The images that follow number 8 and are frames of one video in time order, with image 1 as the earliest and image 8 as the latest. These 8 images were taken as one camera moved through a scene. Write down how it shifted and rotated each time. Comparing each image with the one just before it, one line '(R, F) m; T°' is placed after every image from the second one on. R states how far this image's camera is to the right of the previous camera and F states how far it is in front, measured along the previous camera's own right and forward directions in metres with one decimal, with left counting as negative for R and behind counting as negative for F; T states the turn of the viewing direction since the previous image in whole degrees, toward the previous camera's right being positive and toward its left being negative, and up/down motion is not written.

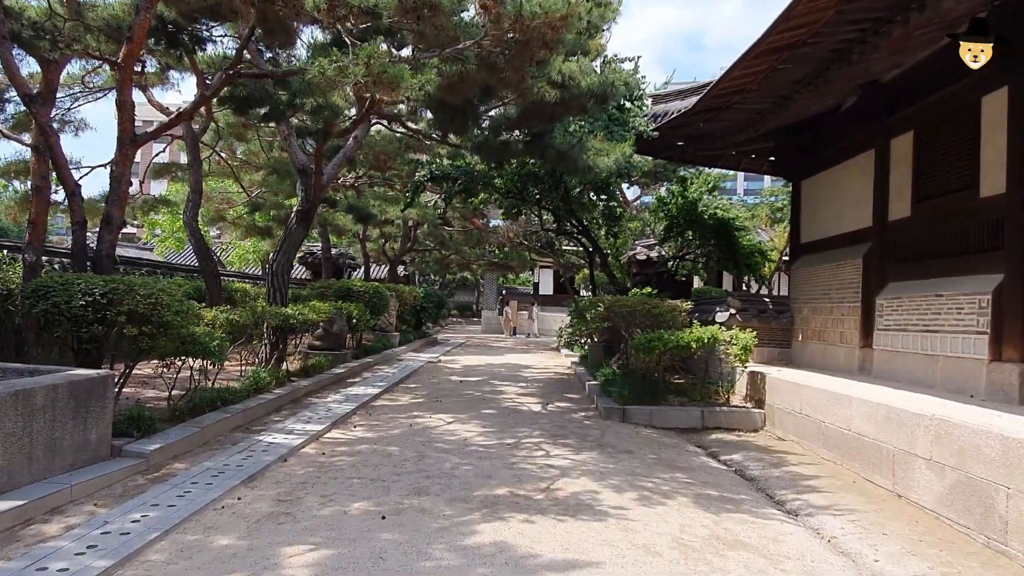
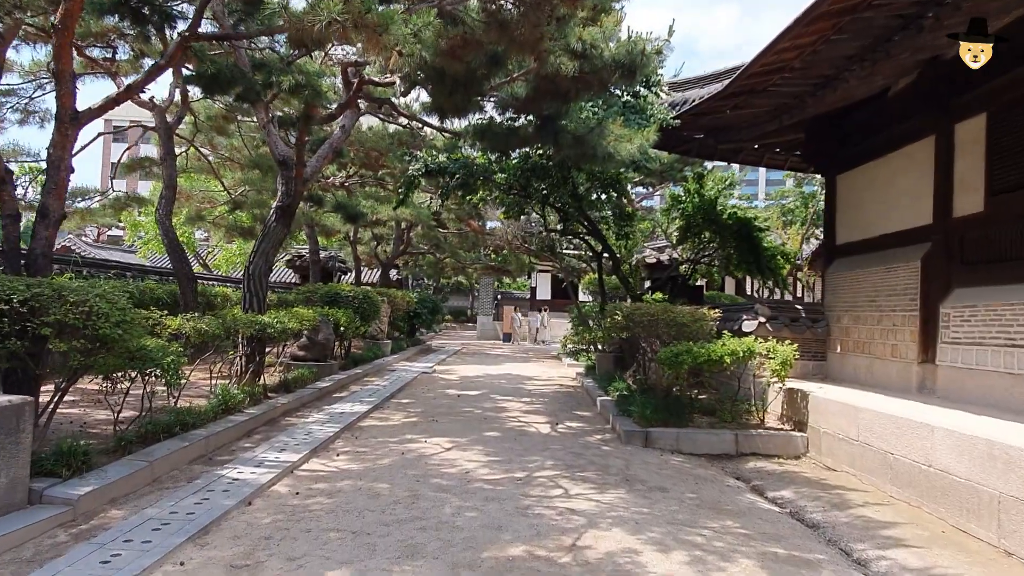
(-0.1, +1.0) m; 0°
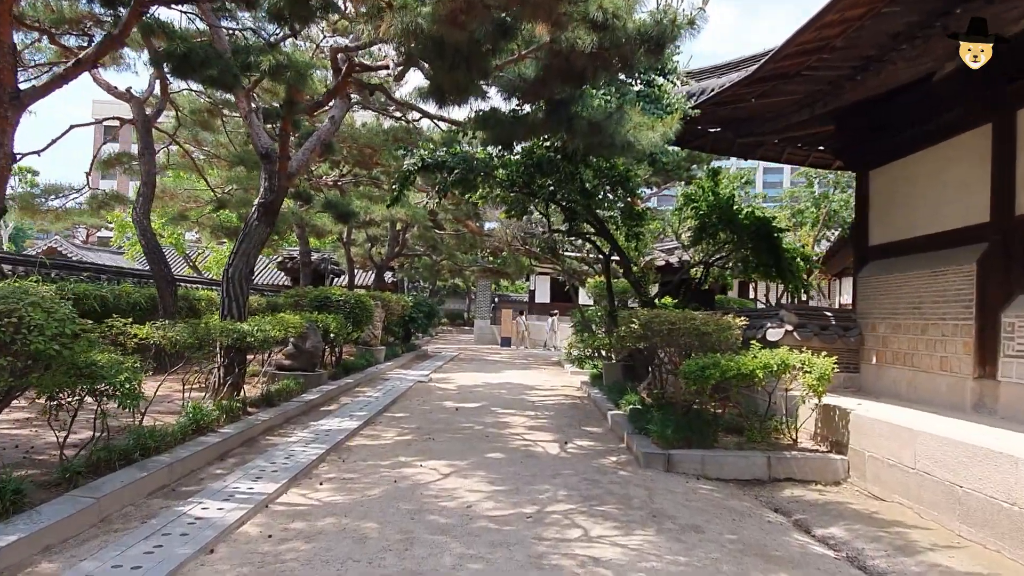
(-0.1, +0.7) m; 0°
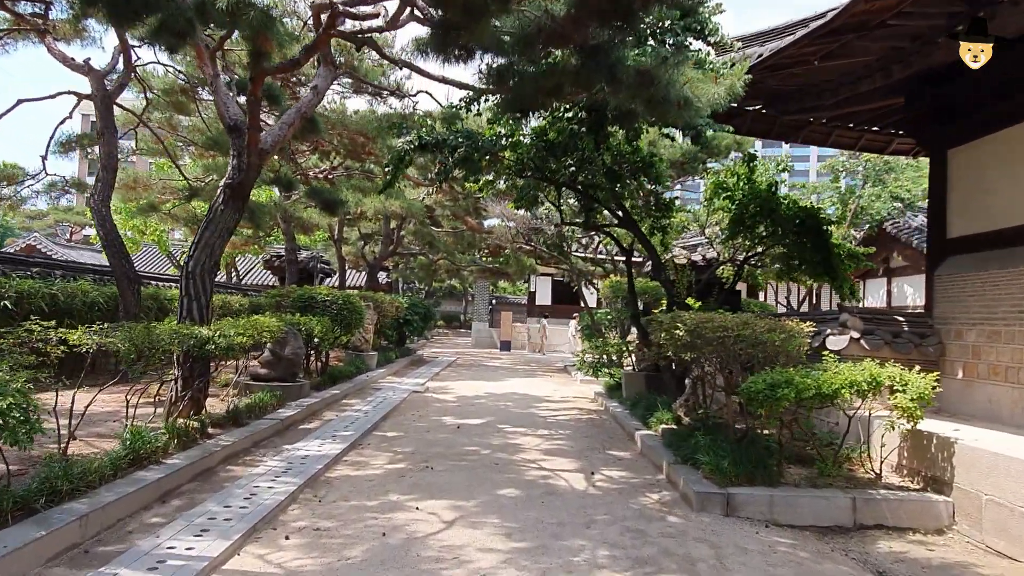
(-0.2, +1.2) m; 0°
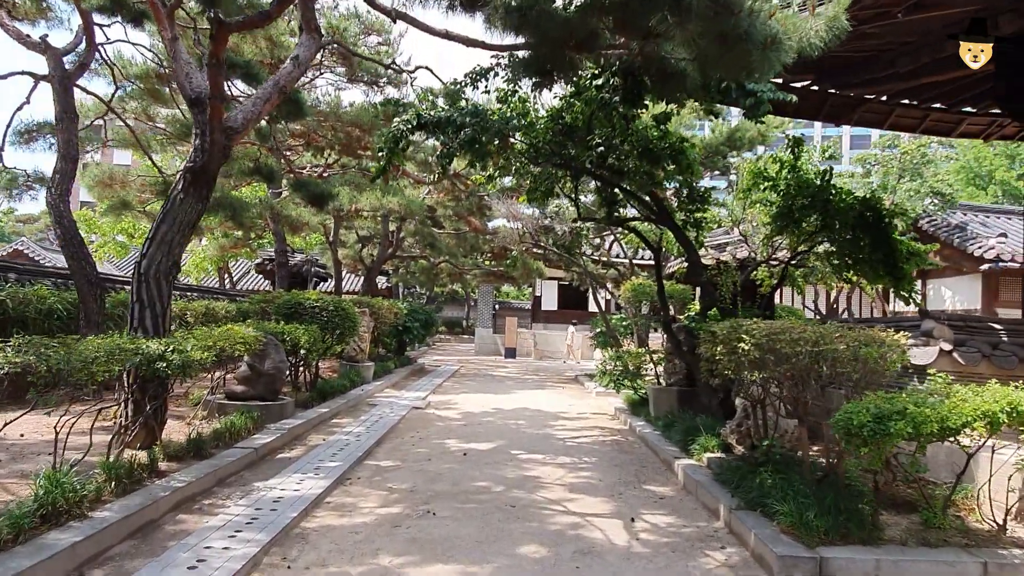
(-0.1, +1.1) m; 0°
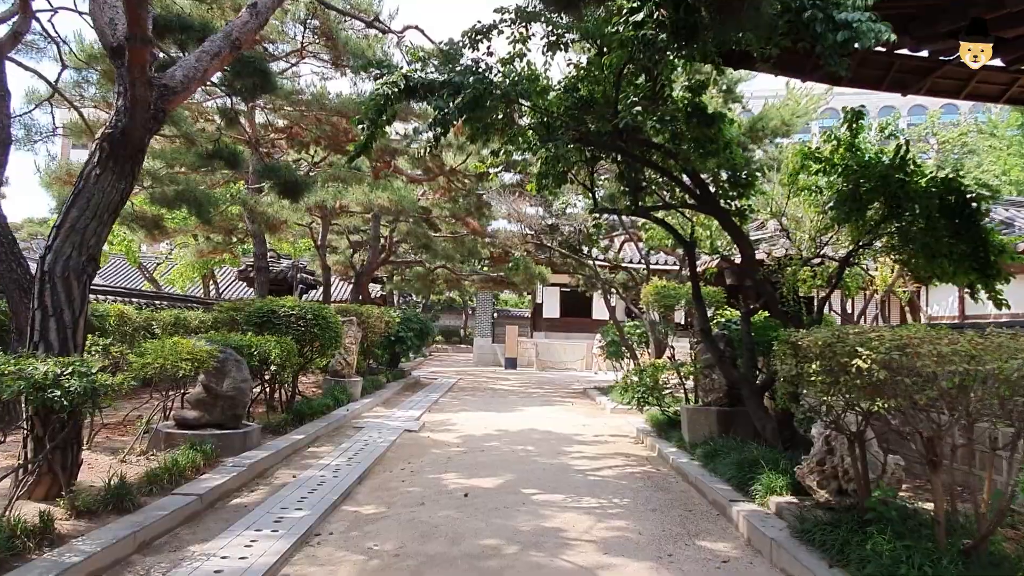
(-0.1, +1.3) m; 0°
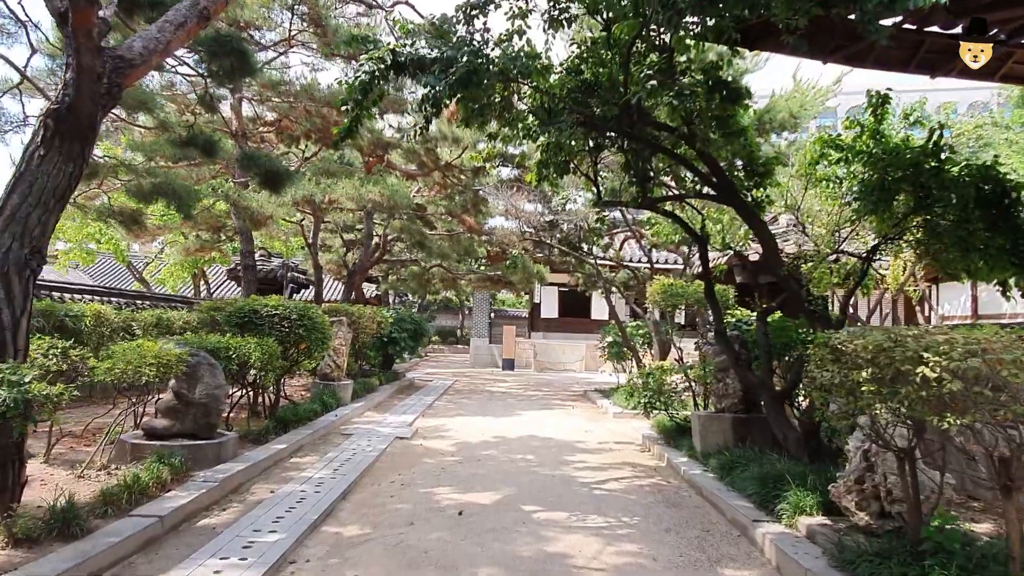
(0.0, +0.5) m; 0°
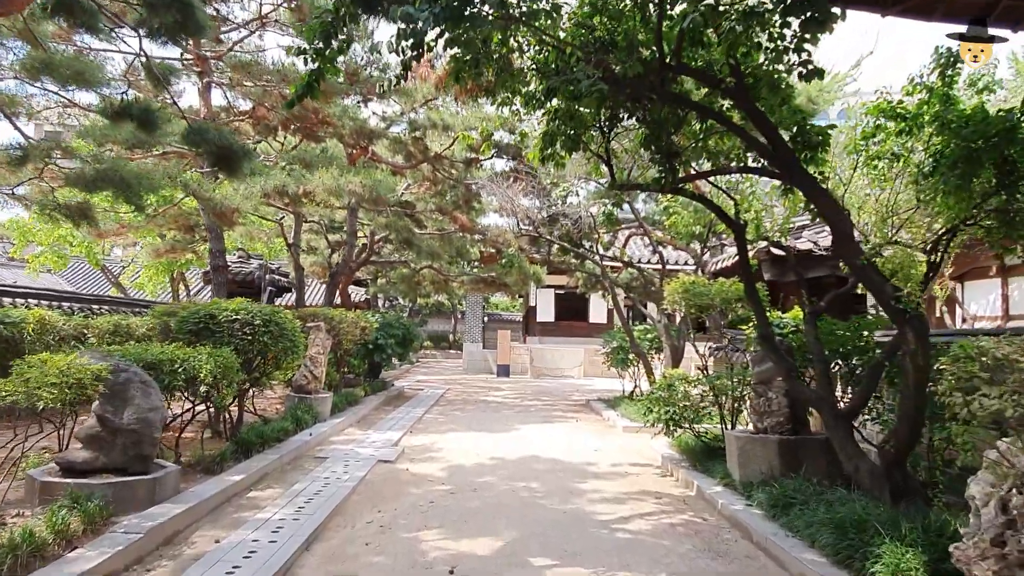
(-0.1, +1.0) m; +1°
